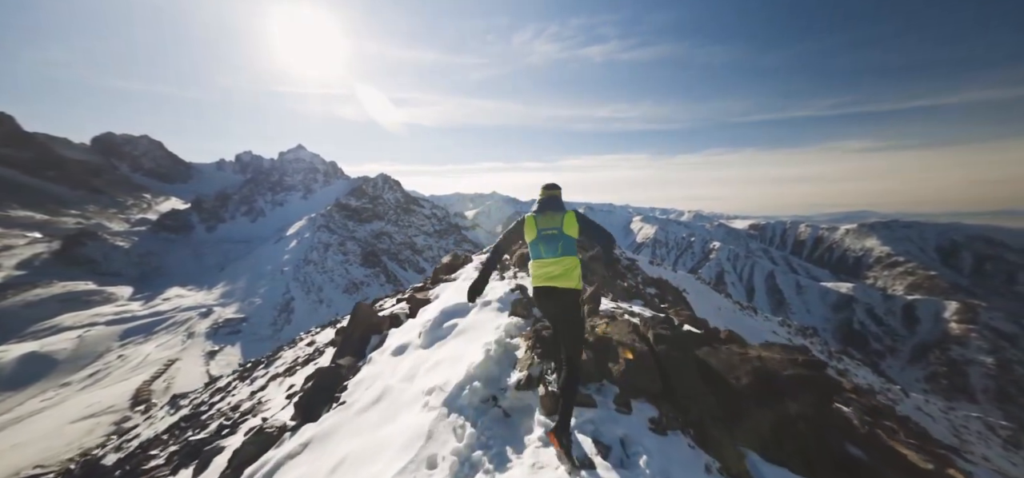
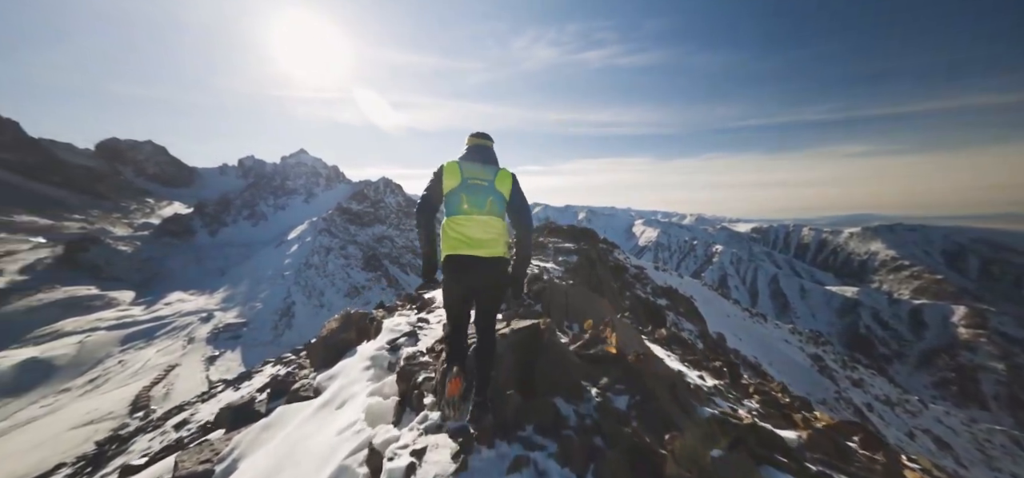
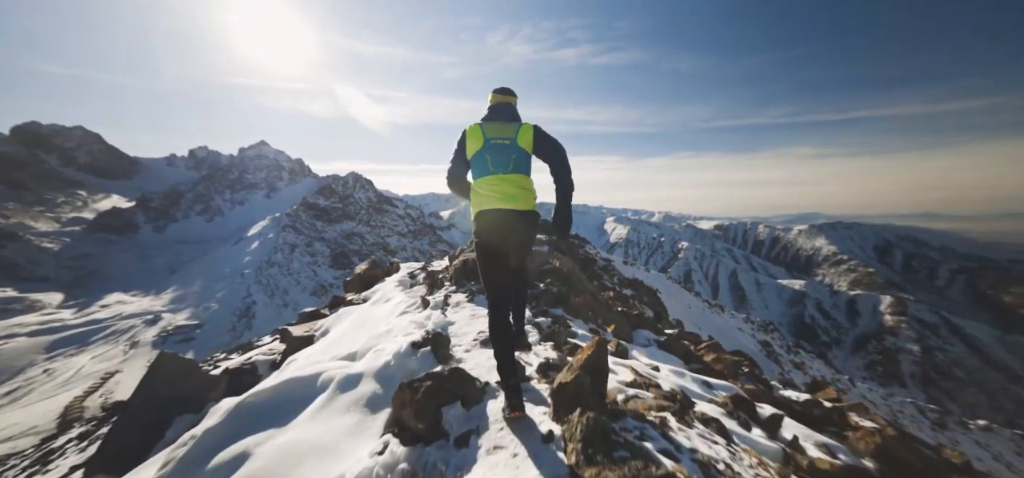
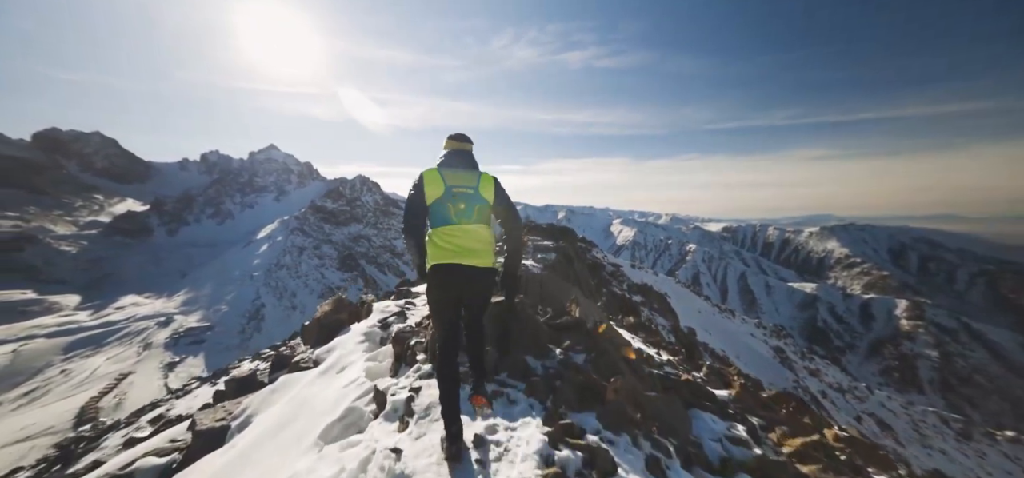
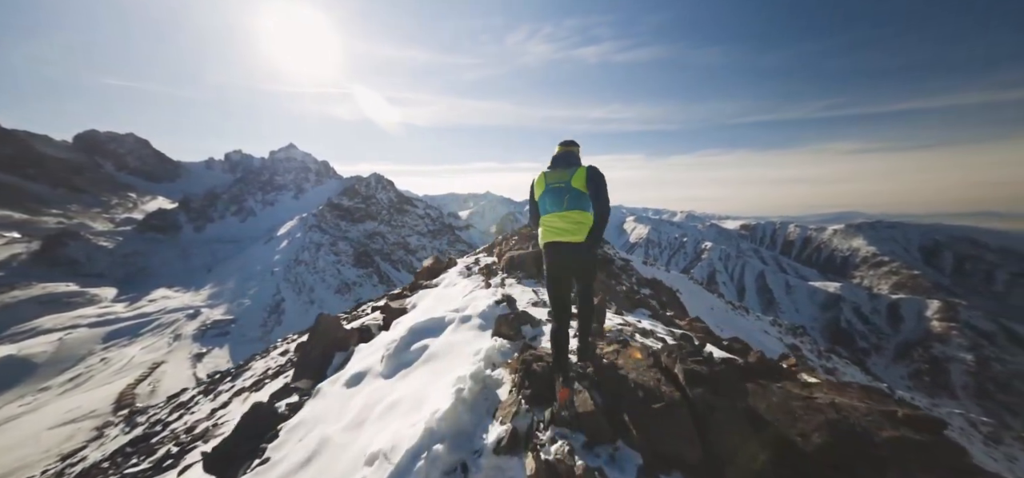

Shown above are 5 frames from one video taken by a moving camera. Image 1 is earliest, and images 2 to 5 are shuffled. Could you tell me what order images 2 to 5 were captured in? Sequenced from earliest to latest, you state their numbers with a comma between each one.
5, 3, 4, 2
